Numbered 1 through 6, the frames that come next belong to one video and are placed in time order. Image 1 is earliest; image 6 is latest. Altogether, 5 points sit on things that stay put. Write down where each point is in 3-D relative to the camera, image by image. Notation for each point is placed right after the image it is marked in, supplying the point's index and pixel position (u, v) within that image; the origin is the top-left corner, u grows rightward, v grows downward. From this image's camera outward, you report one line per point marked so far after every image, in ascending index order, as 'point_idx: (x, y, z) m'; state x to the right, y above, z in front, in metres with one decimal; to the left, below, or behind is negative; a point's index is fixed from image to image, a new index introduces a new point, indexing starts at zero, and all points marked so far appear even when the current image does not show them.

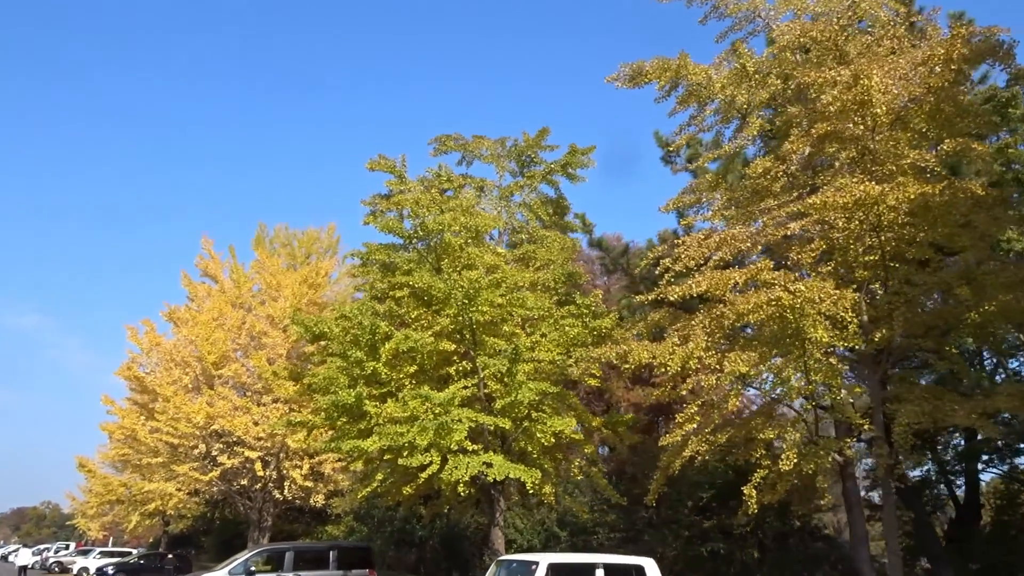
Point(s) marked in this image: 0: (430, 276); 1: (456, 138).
0: (-1.5, +0.2, +14.6) m
1: (-1.4, +3.7, +19.4) m
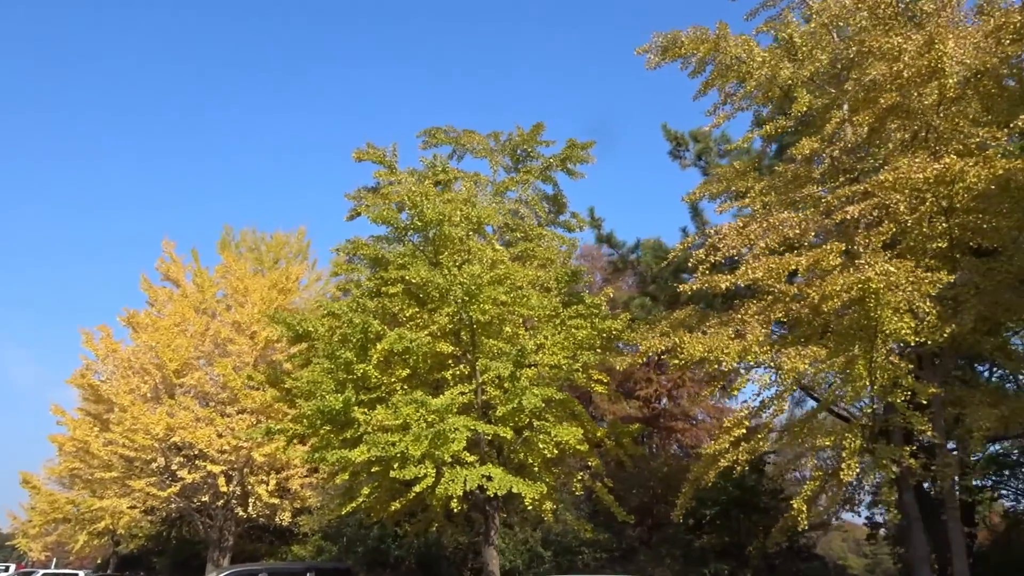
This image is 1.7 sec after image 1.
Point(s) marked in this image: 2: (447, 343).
0: (-1.4, +0.3, +13.5) m
1: (-1.5, +3.6, +18.3) m
2: (-1.1, -0.9, +13.6) m
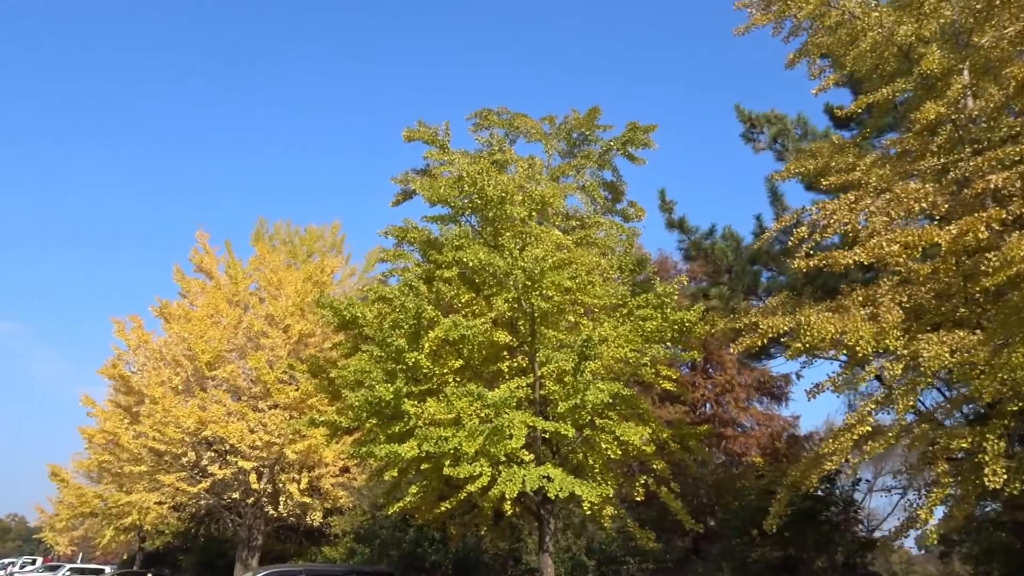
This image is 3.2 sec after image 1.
0: (-0.4, +0.5, +12.5) m
1: (-0.3, +3.8, +17.4) m
2: (-0.1, -0.7, +12.6) m
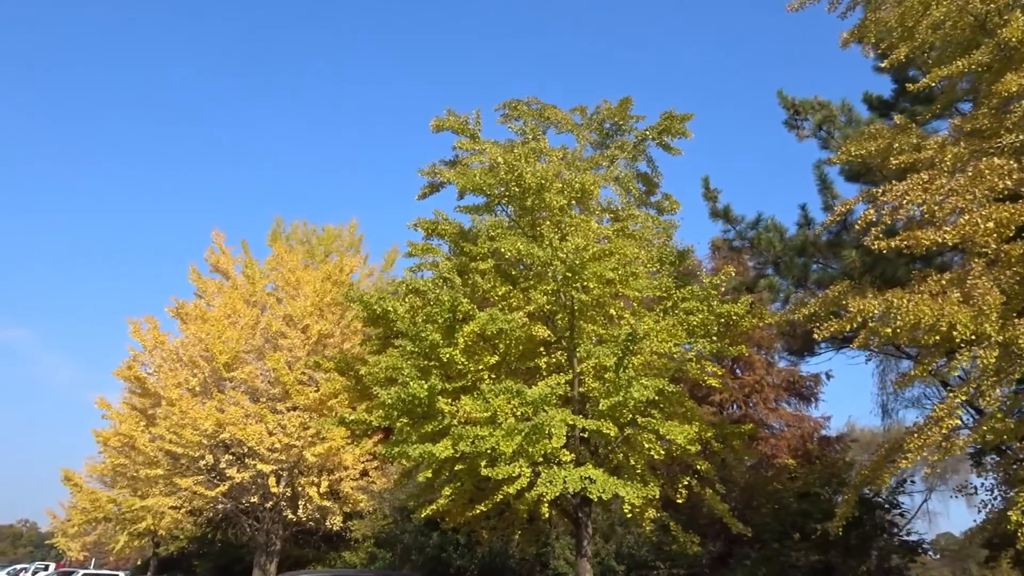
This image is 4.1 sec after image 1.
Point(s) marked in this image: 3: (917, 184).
0: (+0.2, +0.7, +12.0) m
1: (+0.3, +3.9, +16.9) m
2: (+0.5, -0.6, +12.1) m
3: (+4.2, +1.1, +8.3) m
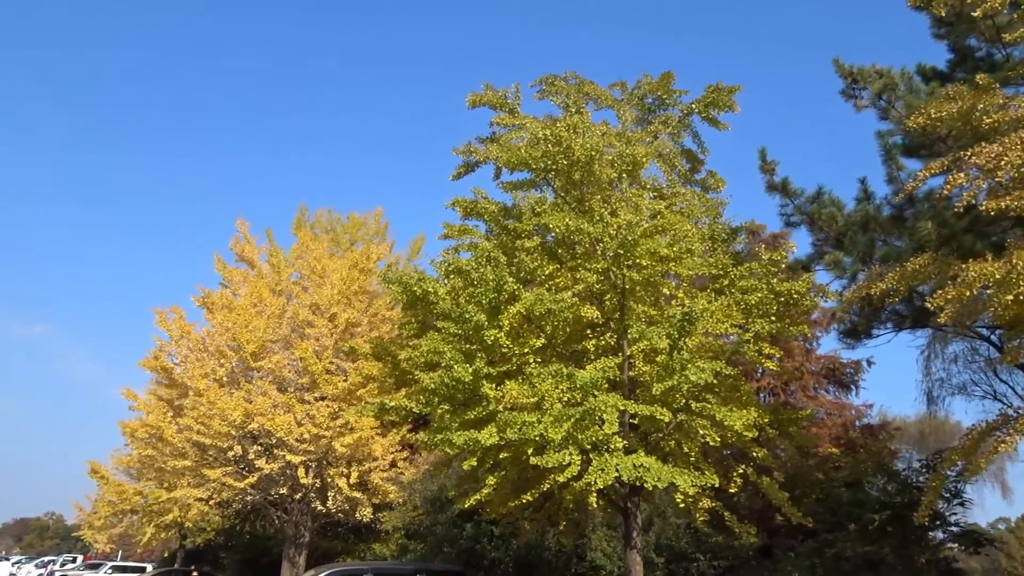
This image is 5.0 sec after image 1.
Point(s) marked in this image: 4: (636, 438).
0: (+0.8, +1.0, +11.4) m
1: (+1.1, +4.3, +16.2) m
2: (+1.2, -0.3, +11.5) m
3: (+4.8, +1.4, +7.6) m
4: (+1.9, -2.3, +12.1) m
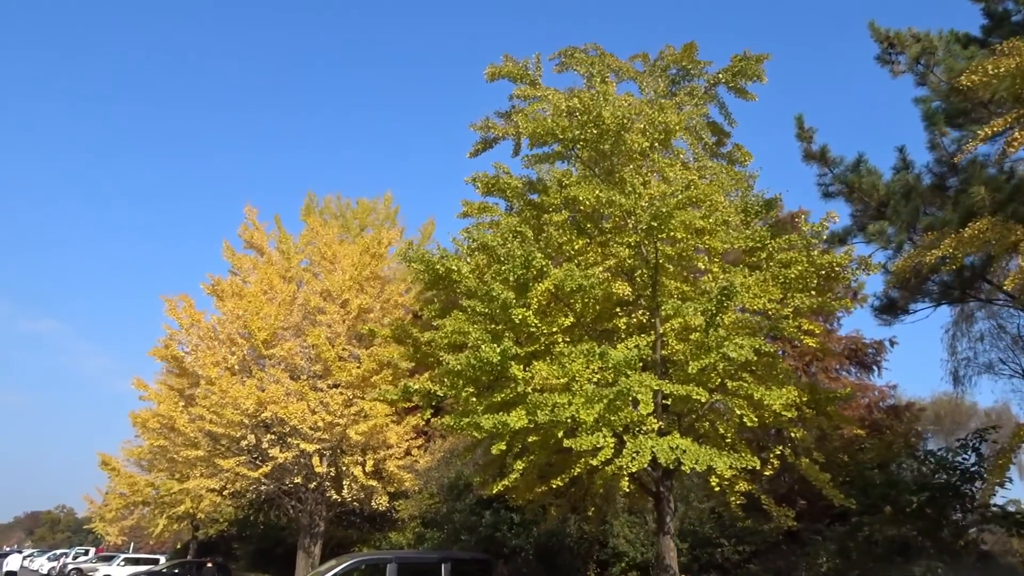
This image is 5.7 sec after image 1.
0: (+1.2, +1.3, +10.9) m
1: (+1.4, +4.7, +15.7) m
2: (+1.5, +0.1, +11.0) m
3: (+5.1, +1.7, +7.0) m
4: (+2.3, -1.9, +11.7) m
